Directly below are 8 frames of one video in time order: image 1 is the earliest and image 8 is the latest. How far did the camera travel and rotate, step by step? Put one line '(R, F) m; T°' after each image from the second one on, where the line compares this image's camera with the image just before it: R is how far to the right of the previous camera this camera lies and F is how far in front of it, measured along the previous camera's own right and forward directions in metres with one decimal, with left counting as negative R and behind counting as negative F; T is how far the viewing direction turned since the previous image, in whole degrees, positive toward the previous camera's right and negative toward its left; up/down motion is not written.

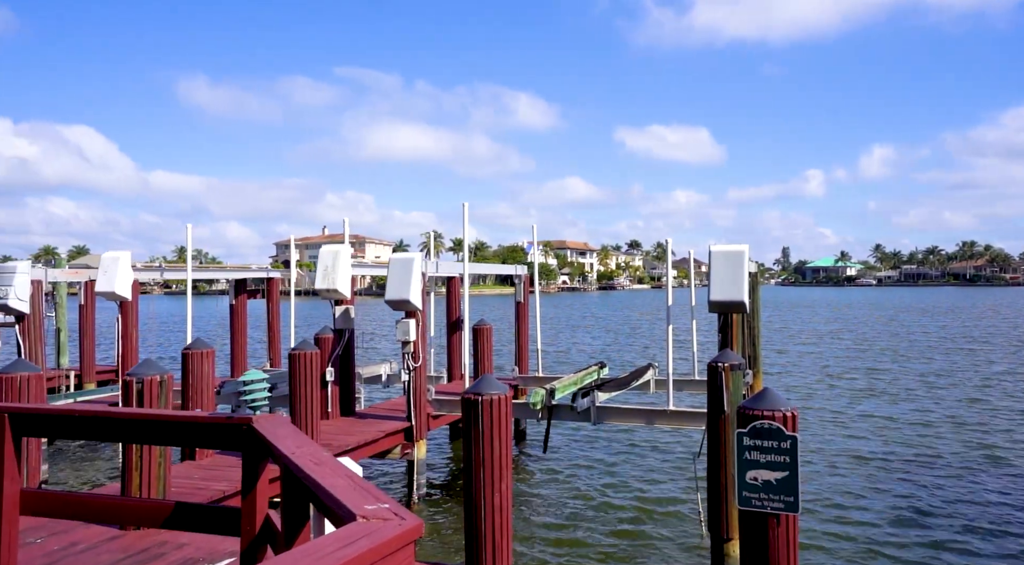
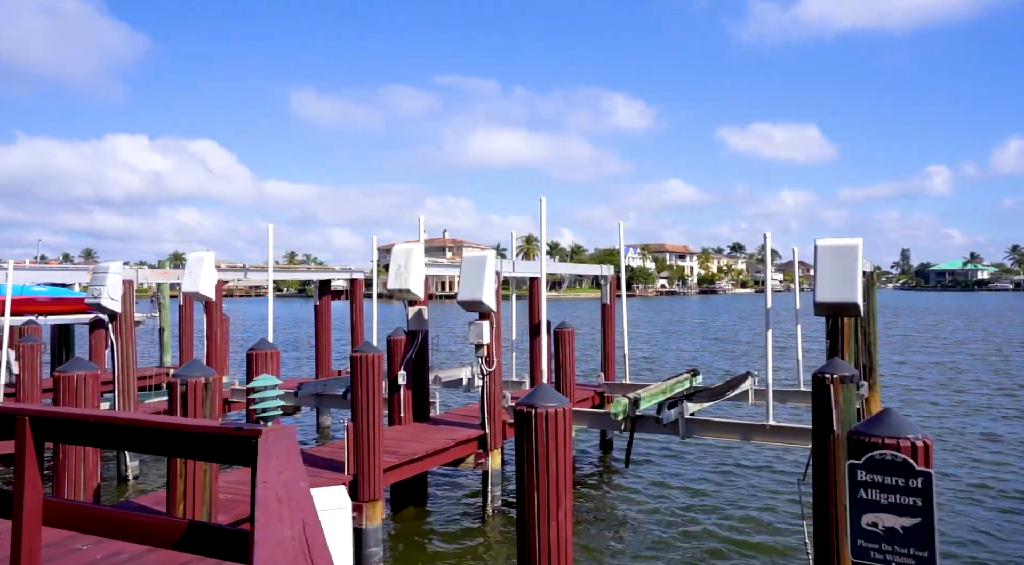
(+0.2, +1.0) m; -7°
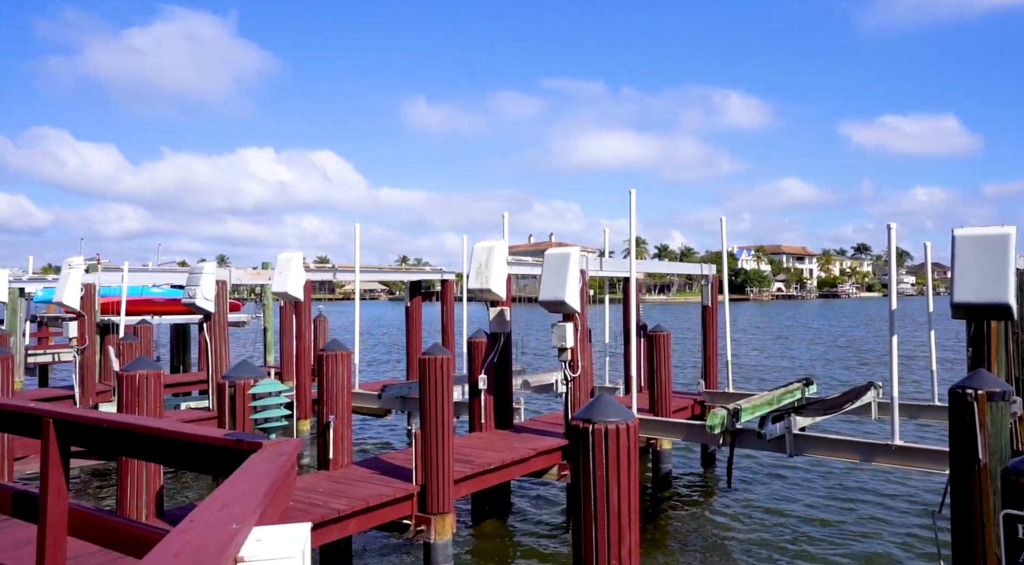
(+0.3, +0.9) m; -7°
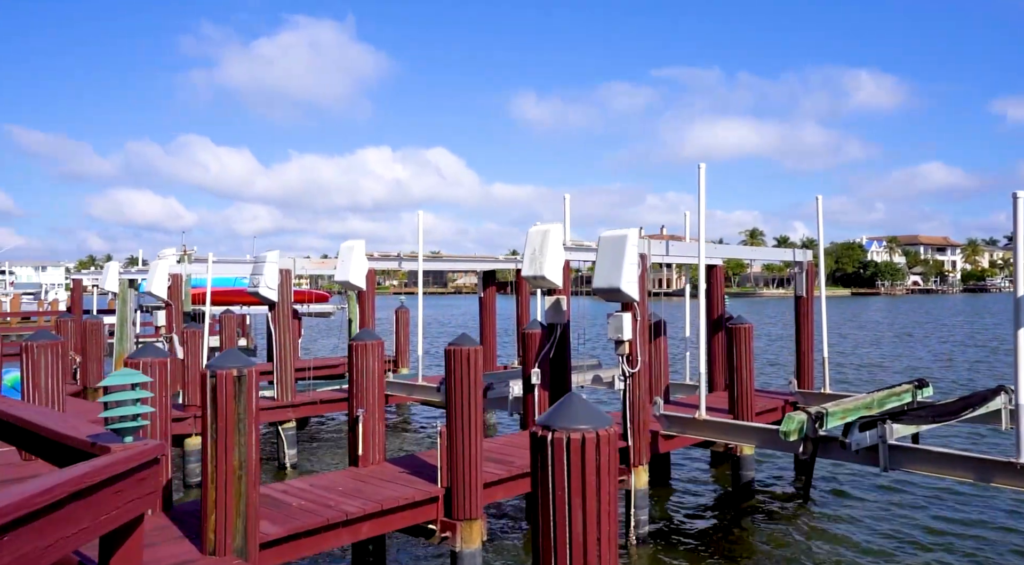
(+0.7, +0.9) m; -7°
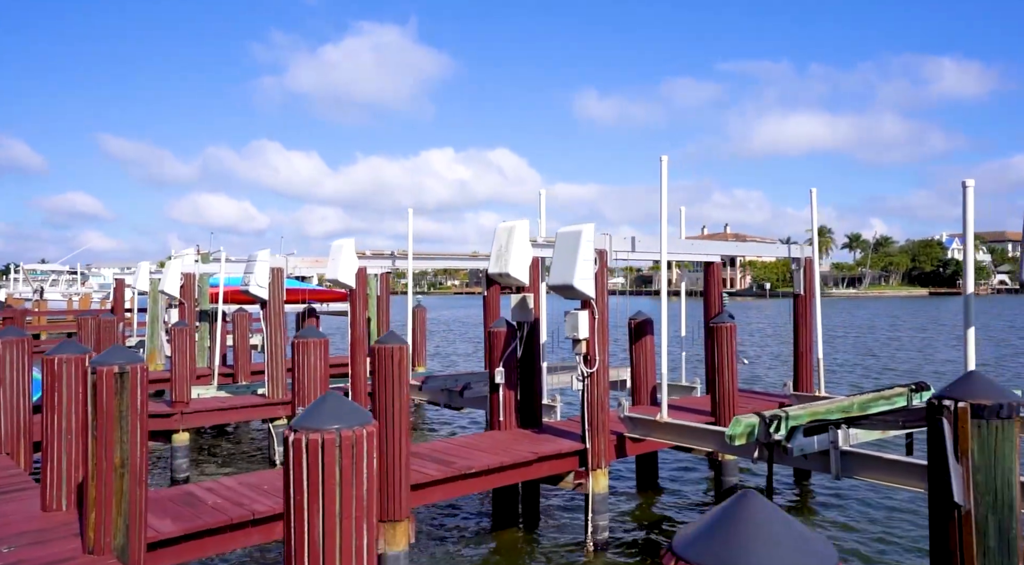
(+1.2, +0.3) m; -4°
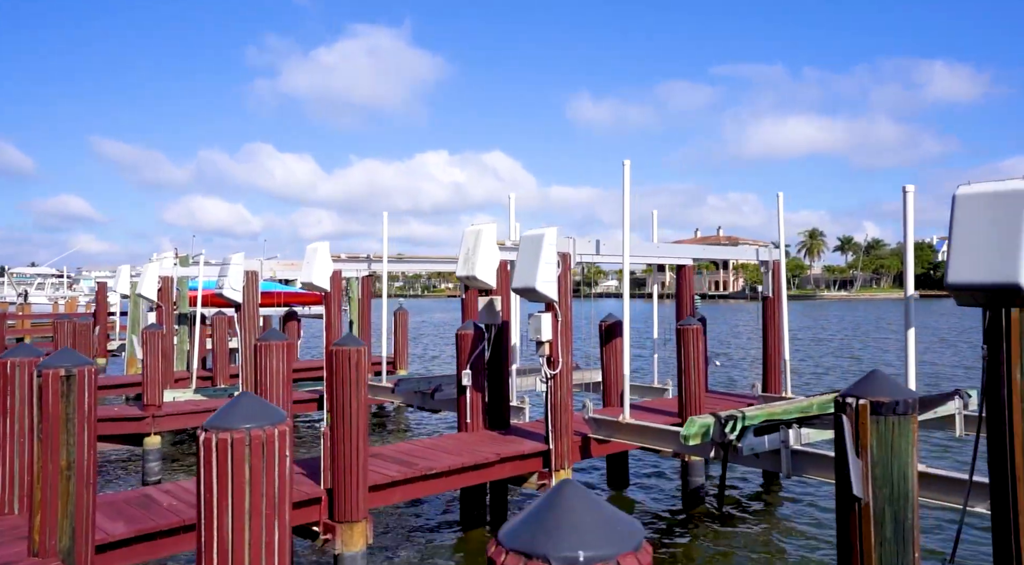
(+0.3, -0.1) m; 0°
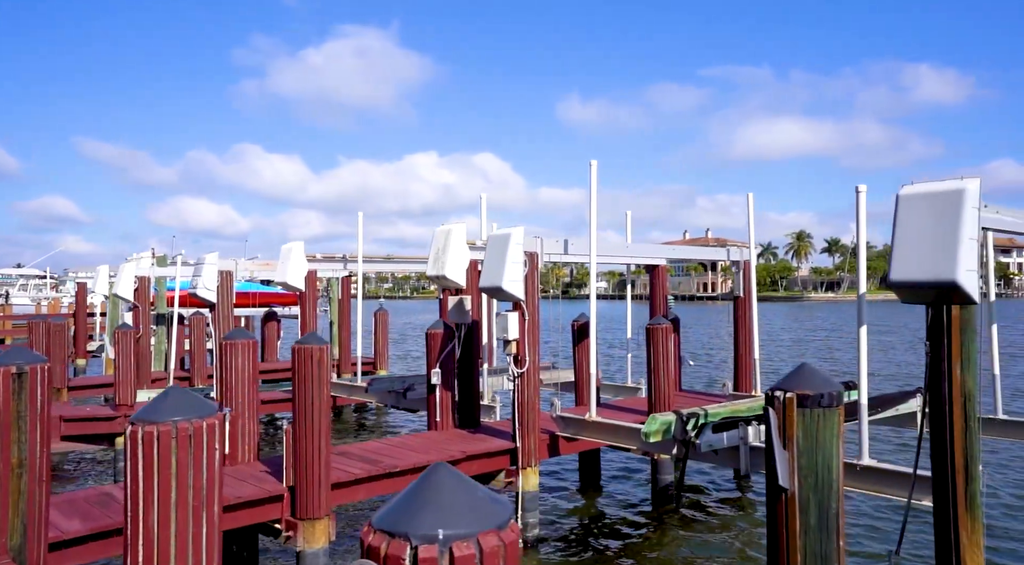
(+0.2, -0.1) m; +1°
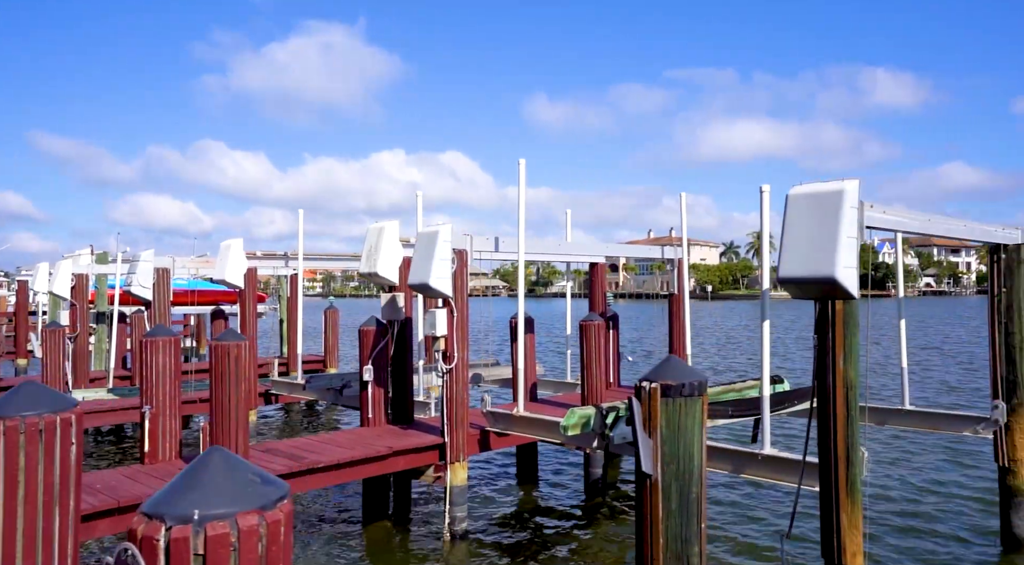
(+0.4, -0.1) m; +2°
